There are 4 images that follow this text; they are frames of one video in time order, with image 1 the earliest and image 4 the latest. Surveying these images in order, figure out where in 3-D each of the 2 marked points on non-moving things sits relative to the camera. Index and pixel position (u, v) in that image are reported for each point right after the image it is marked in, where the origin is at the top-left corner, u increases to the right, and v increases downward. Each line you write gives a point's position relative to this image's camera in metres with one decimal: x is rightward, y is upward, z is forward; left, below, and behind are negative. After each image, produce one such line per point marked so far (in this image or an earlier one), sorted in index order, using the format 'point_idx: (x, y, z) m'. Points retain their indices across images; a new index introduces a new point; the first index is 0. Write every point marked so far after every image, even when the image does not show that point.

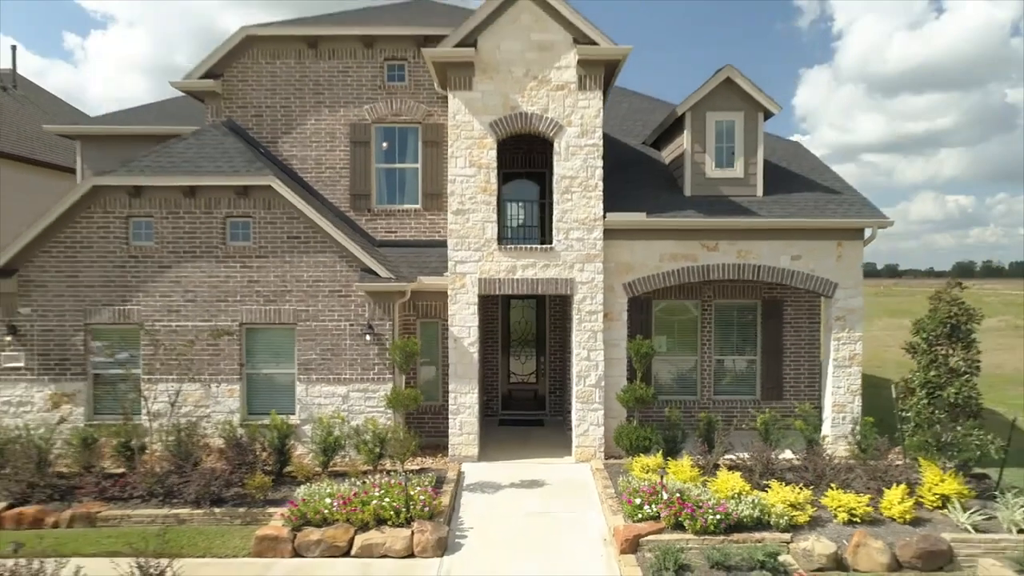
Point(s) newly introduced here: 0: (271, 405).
0: (-3.3, -1.6, +10.5) m
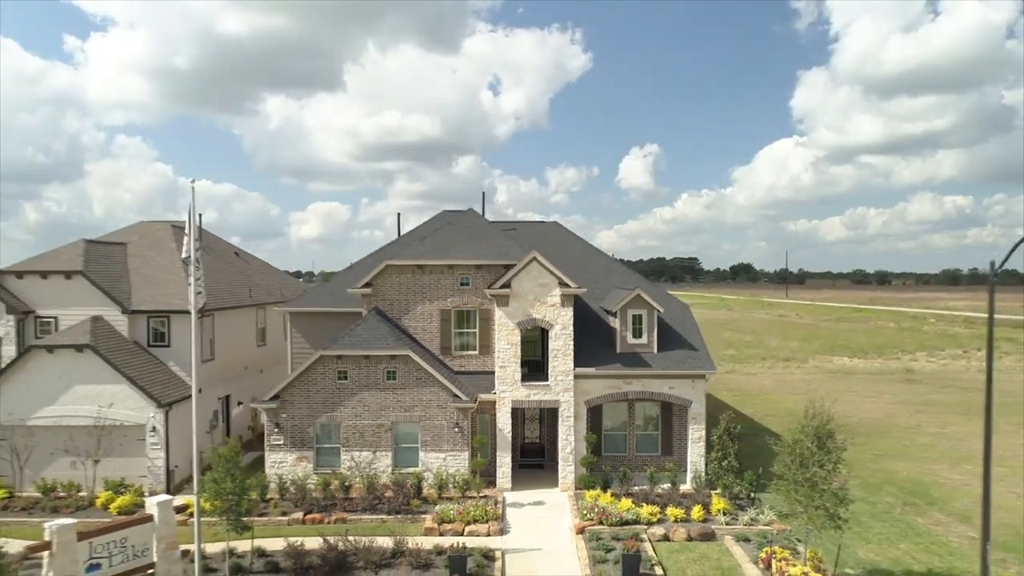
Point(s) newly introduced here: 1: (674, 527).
0: (-2.9, -4.7, +20.7) m
1: (+3.7, -5.5, +17.4) m
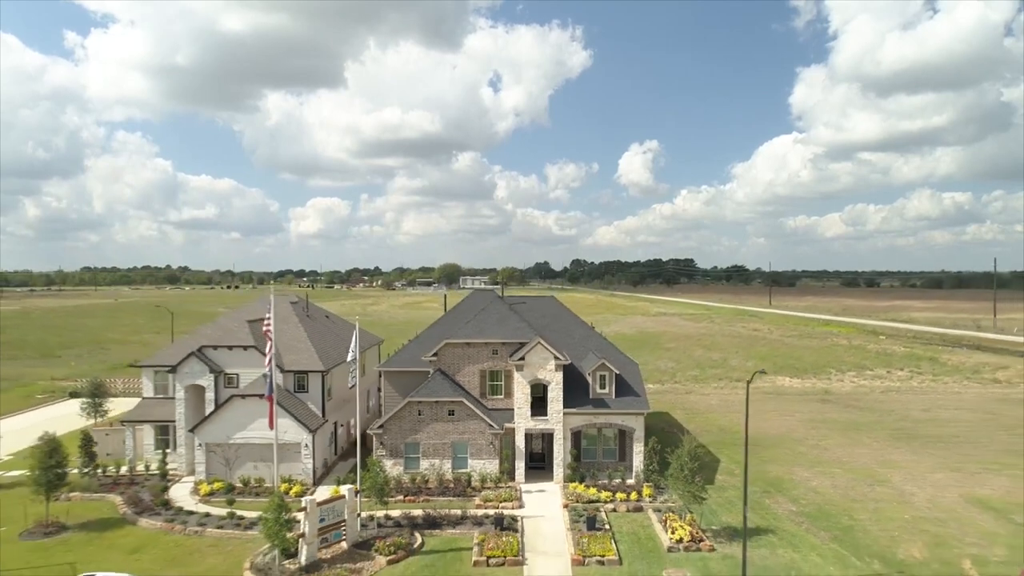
0: (-2.3, -7.9, +33.7) m
1: (+4.3, -8.7, +30.5) m
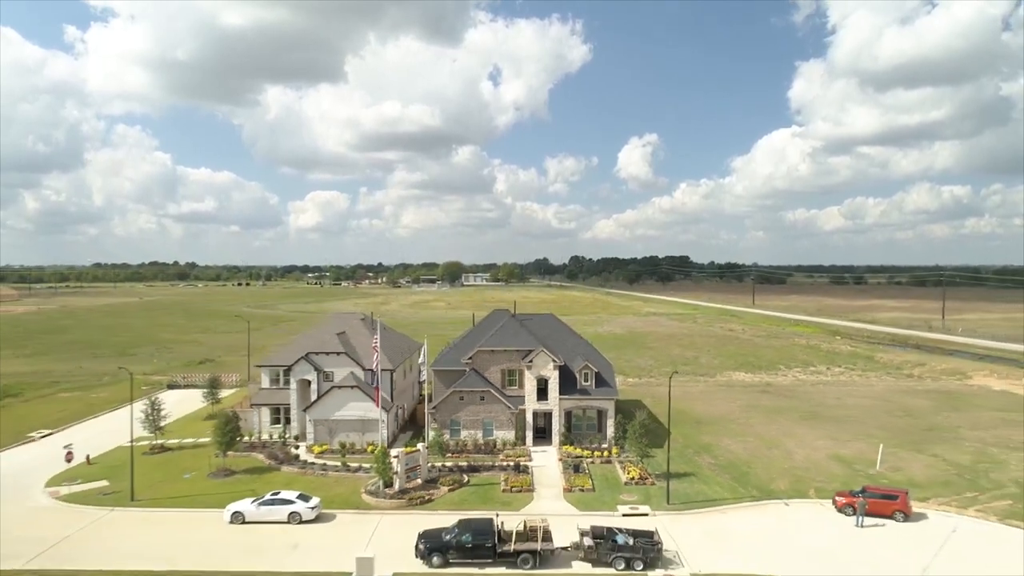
0: (-1.5, -9.5, +49.1) m
1: (+5.1, -10.3, +45.9) m
